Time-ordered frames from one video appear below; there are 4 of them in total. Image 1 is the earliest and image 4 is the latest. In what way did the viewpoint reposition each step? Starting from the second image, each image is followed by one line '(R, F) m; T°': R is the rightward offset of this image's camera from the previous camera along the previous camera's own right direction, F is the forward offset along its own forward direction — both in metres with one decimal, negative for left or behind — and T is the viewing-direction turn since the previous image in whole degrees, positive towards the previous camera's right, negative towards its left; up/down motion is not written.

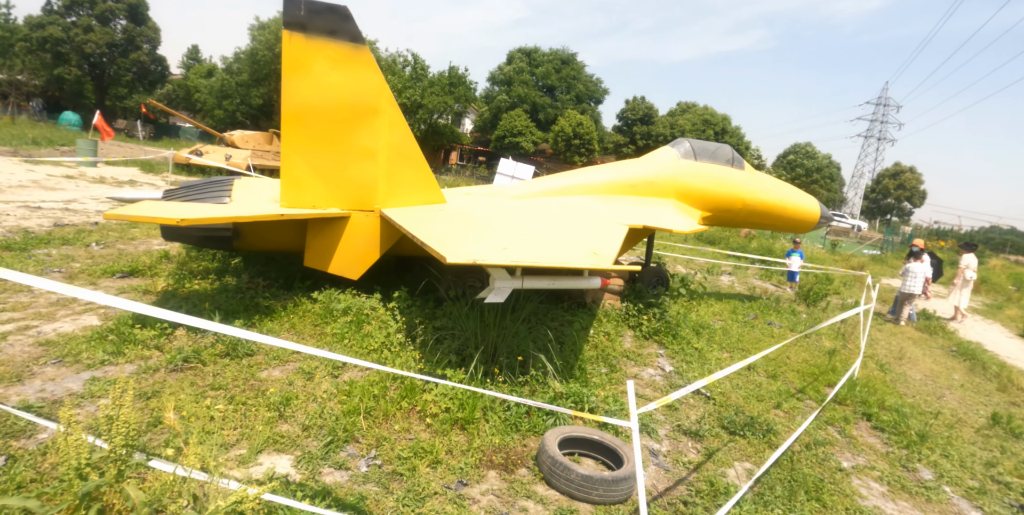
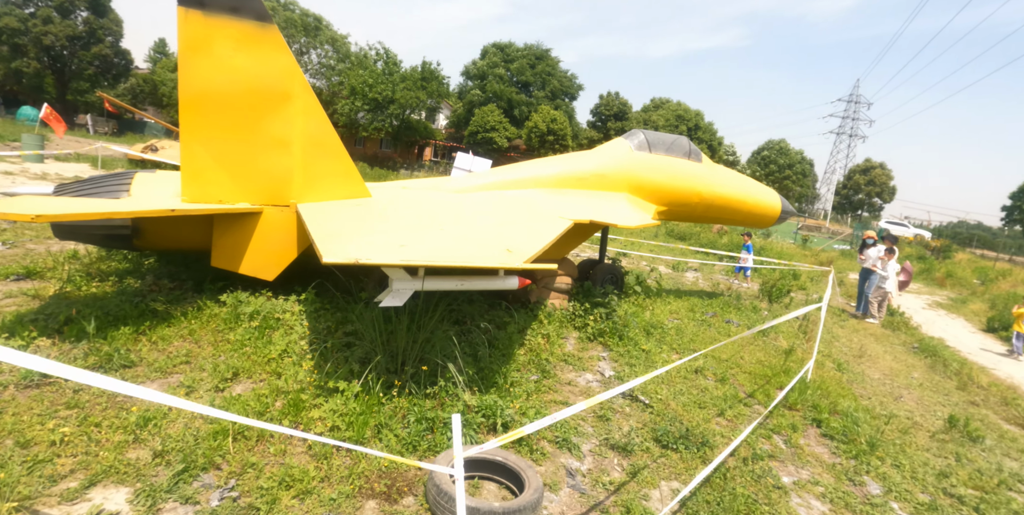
(+0.6, +0.4) m; +2°
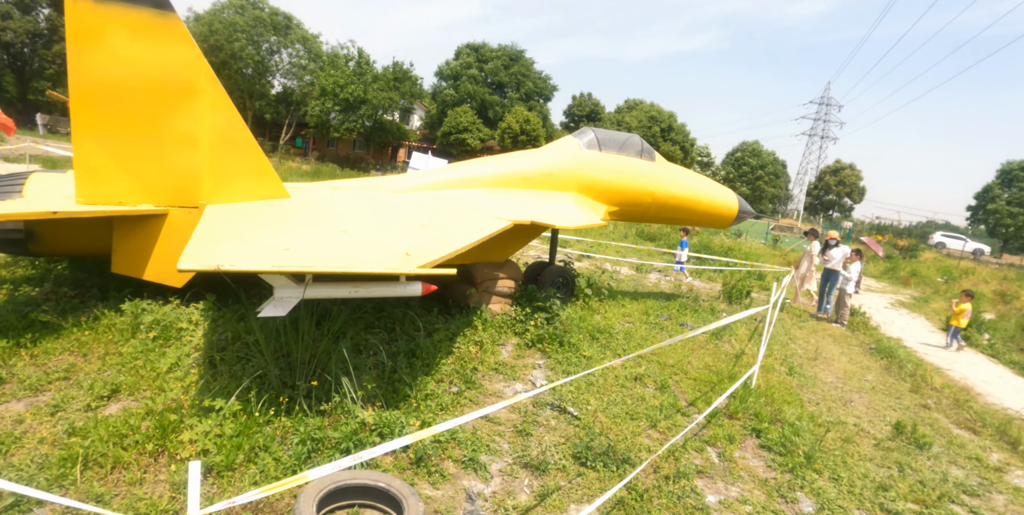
(+0.5, +0.3) m; +2°
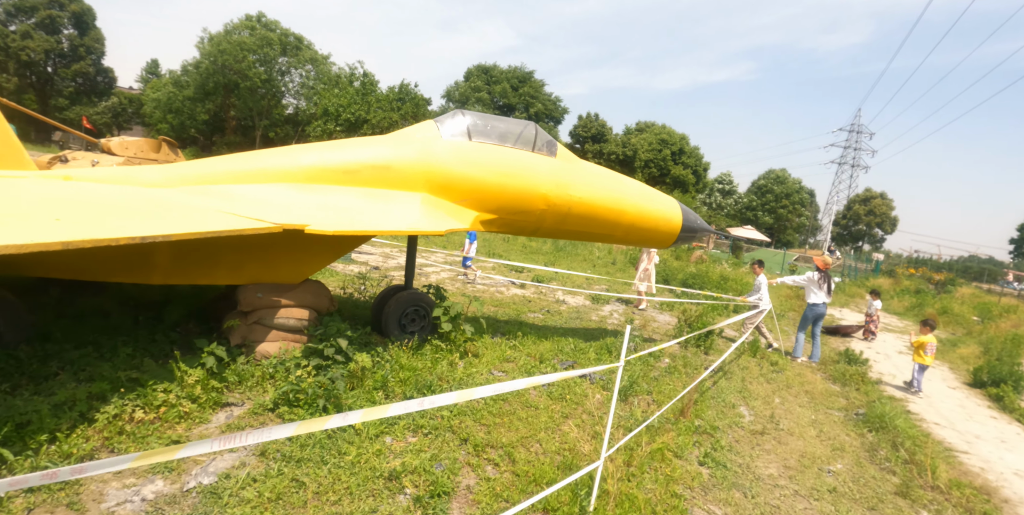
(+2.0, +1.7) m; -3°
